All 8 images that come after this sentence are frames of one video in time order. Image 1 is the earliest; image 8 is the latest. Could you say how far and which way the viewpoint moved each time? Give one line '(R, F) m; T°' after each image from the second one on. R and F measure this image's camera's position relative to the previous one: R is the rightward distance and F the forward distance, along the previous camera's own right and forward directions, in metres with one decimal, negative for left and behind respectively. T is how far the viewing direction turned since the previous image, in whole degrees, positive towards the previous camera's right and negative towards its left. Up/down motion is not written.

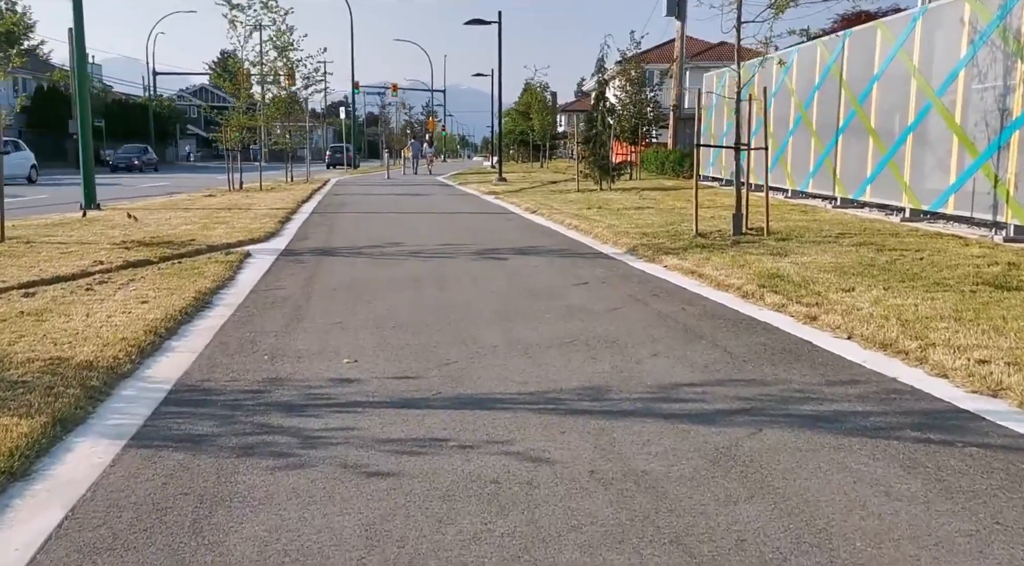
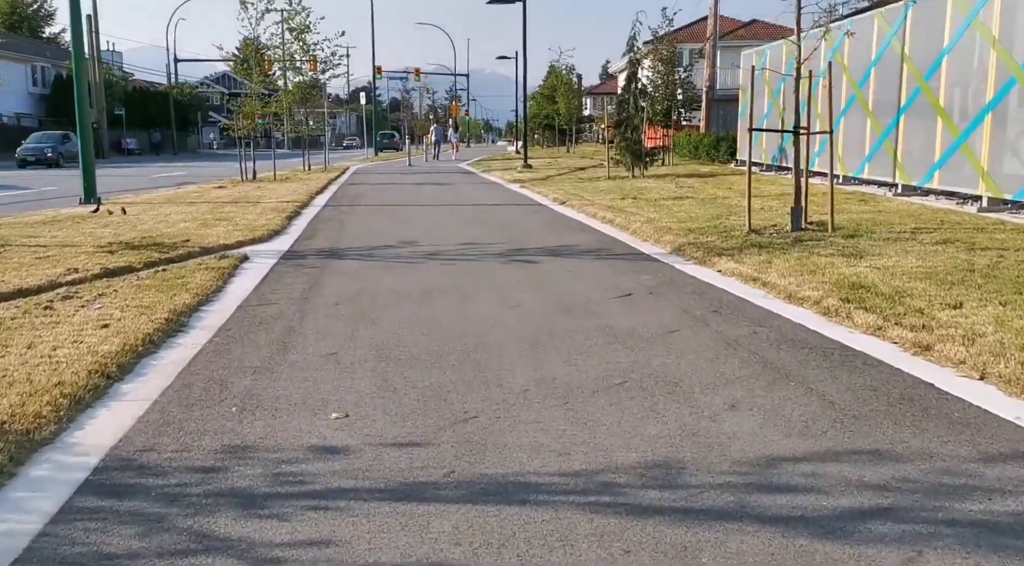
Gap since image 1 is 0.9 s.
(0.0, +1.5) m; -1°
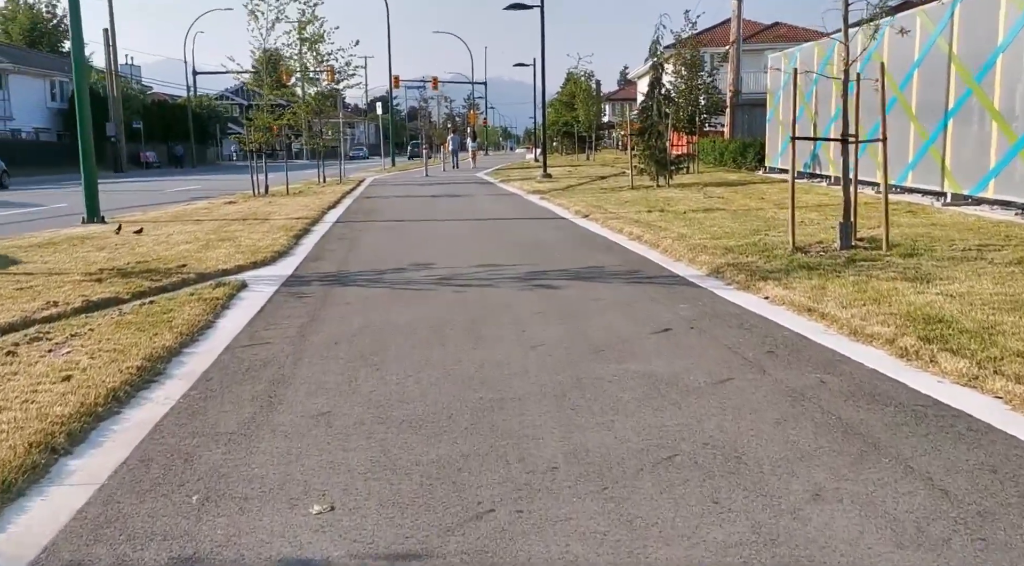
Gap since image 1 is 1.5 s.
(0.0, +1.0) m; -1°
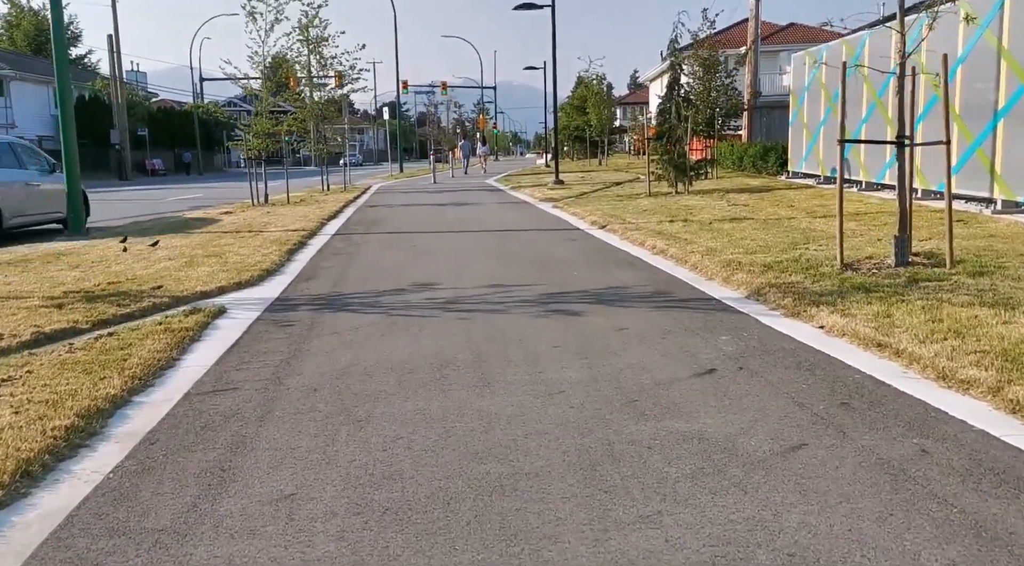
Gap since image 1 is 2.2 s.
(0.0, +1.2) m; -1°
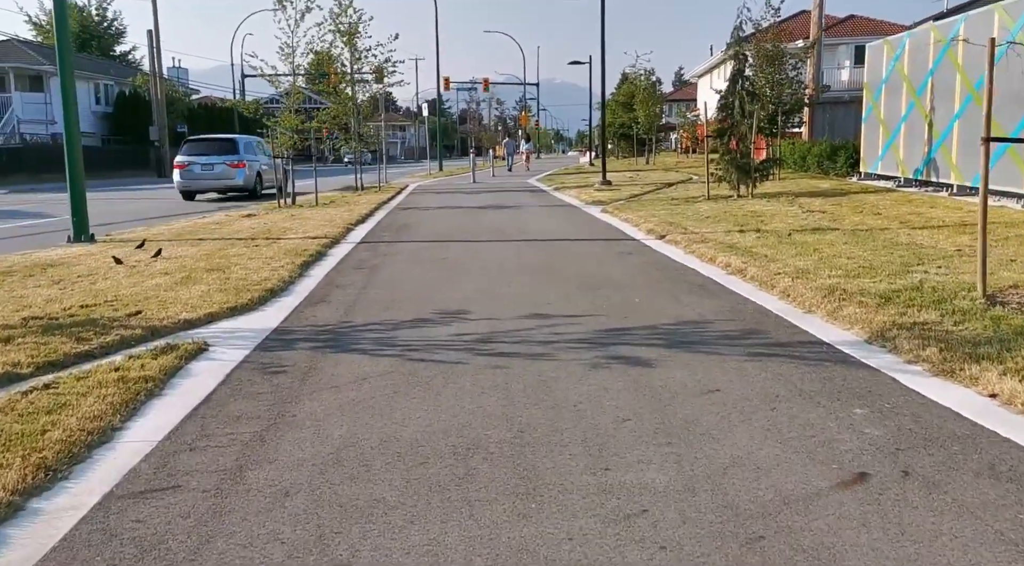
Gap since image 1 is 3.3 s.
(-0.1, +1.9) m; -2°
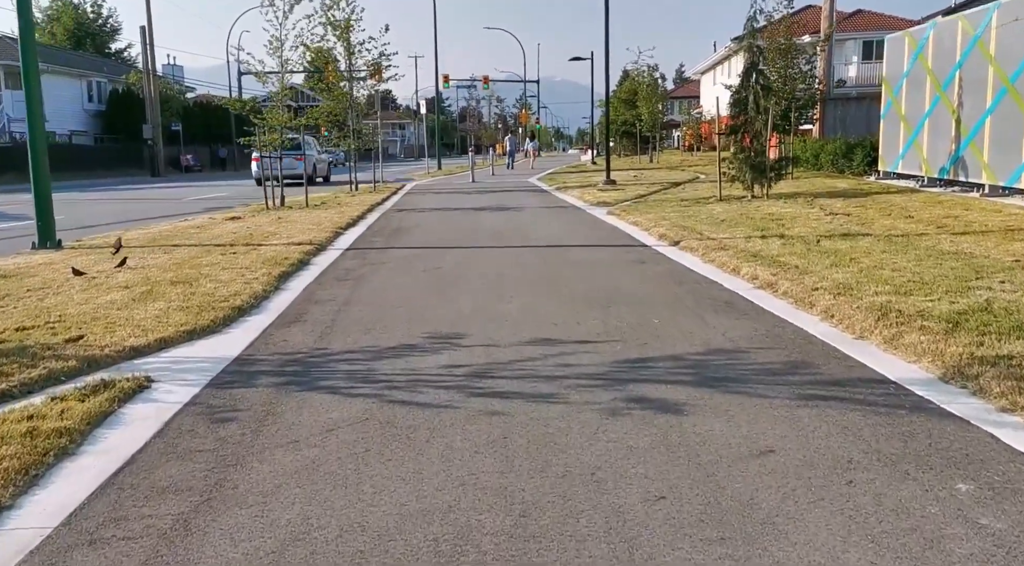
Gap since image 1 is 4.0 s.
(0.0, +1.2) m; 0°
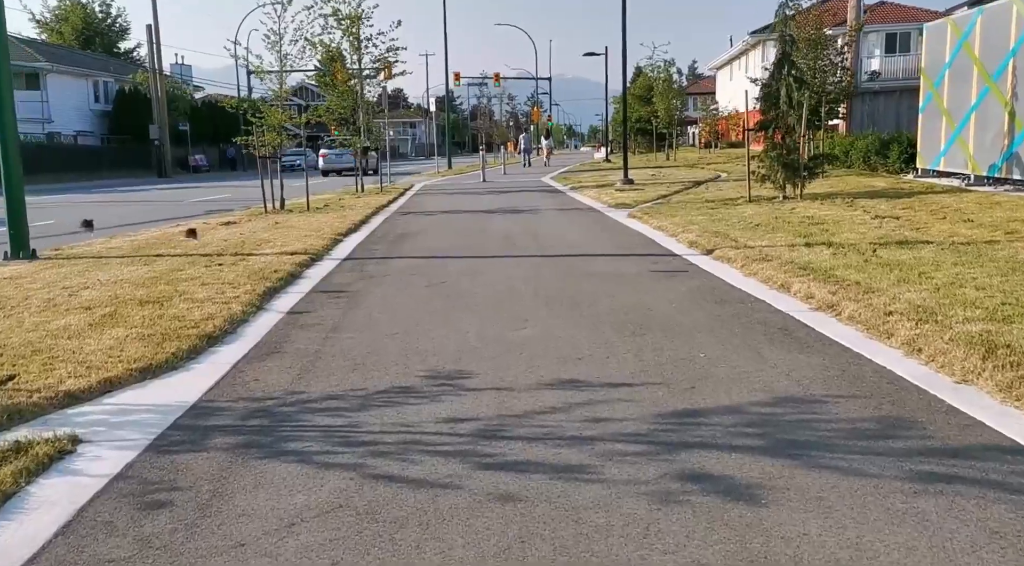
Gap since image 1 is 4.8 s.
(0.0, +1.3) m; -1°
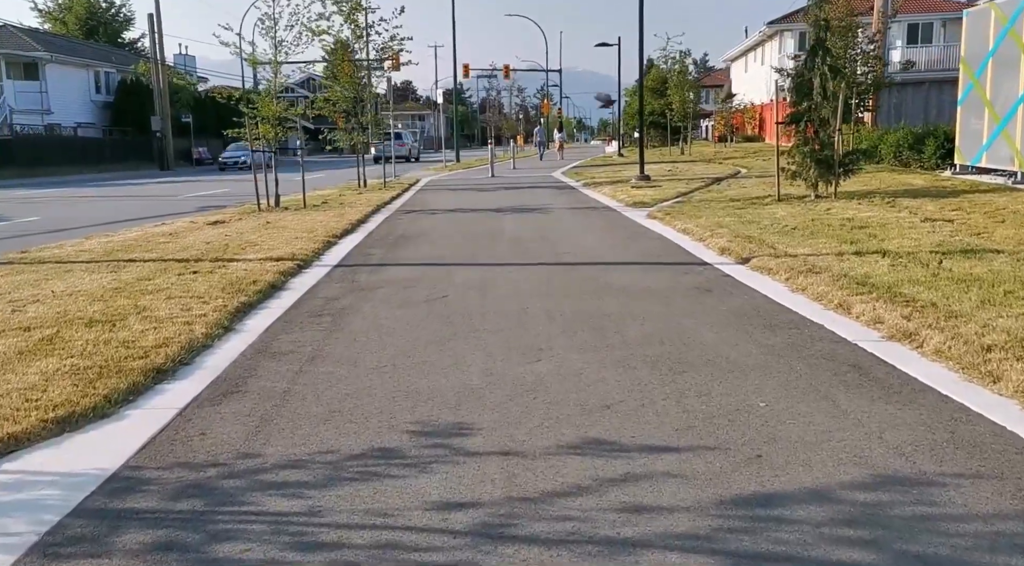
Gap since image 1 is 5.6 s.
(0.0, +1.4) m; 0°
